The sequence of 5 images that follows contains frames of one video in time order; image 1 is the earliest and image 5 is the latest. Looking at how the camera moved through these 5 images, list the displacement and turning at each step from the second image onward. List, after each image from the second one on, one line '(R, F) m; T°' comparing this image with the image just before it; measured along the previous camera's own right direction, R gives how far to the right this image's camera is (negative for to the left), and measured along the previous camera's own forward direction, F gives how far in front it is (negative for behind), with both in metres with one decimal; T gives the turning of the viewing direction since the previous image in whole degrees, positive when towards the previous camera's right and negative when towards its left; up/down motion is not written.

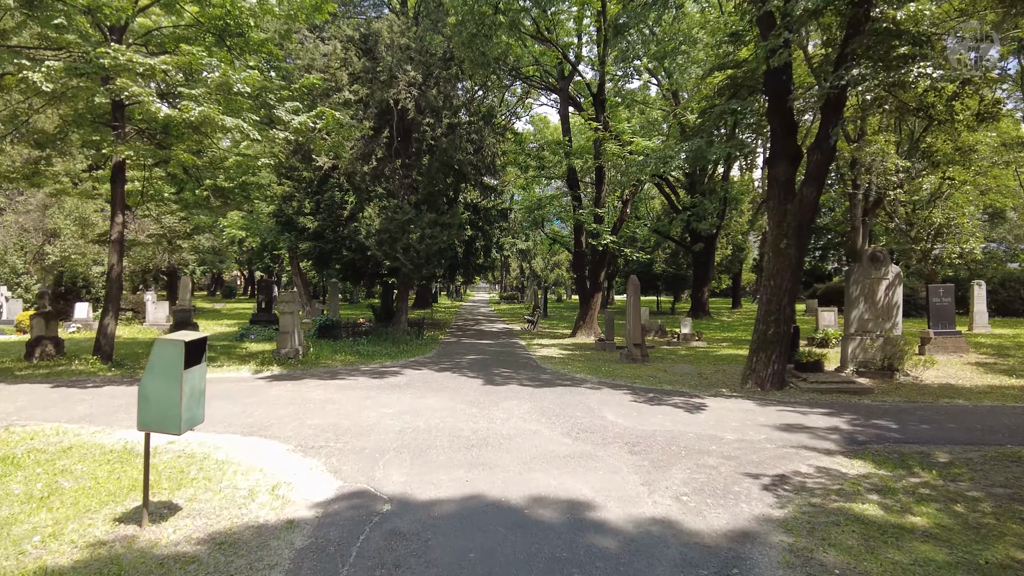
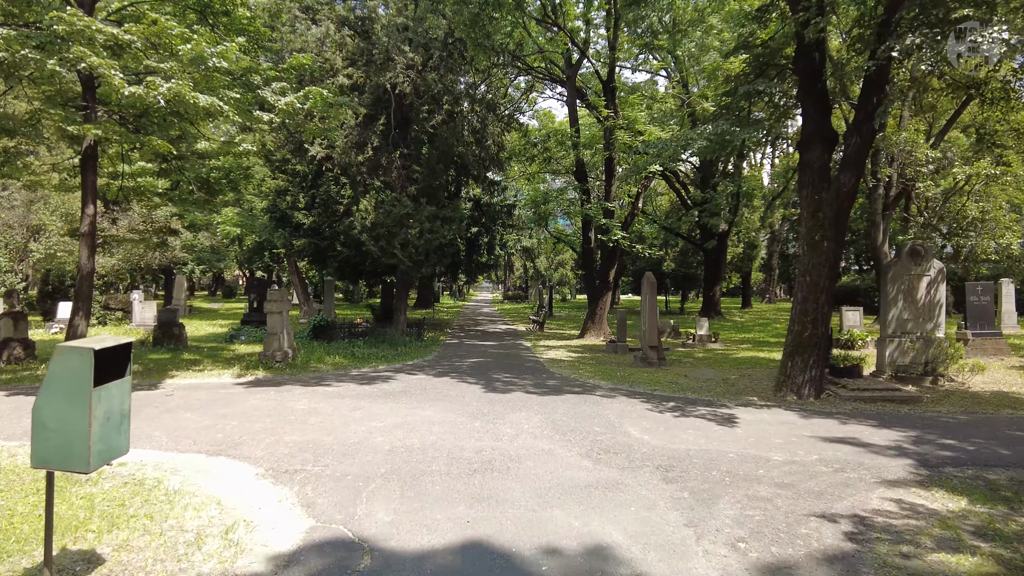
(-0.1, +1.0) m; 0°
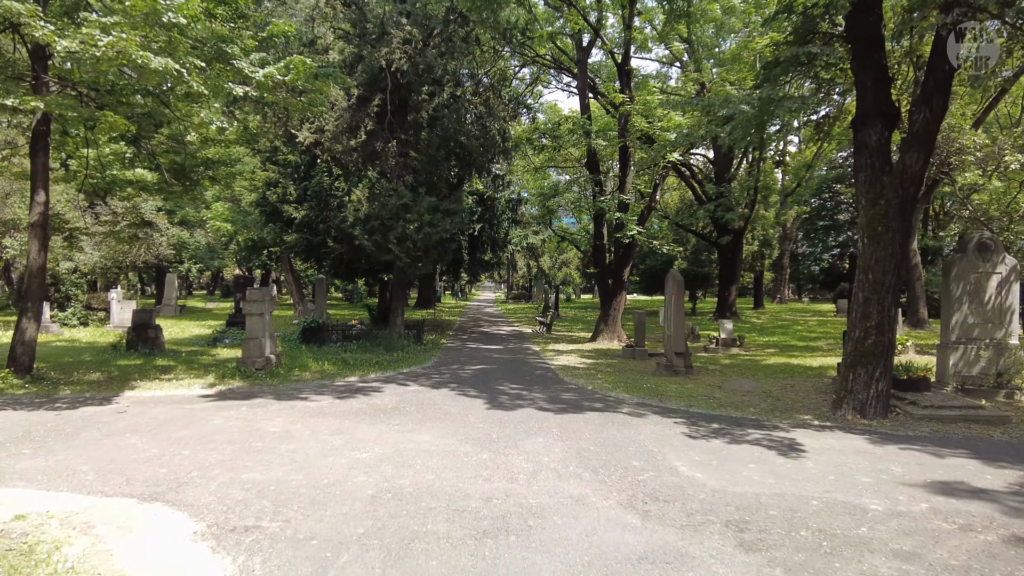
(-0.1, +1.3) m; 0°
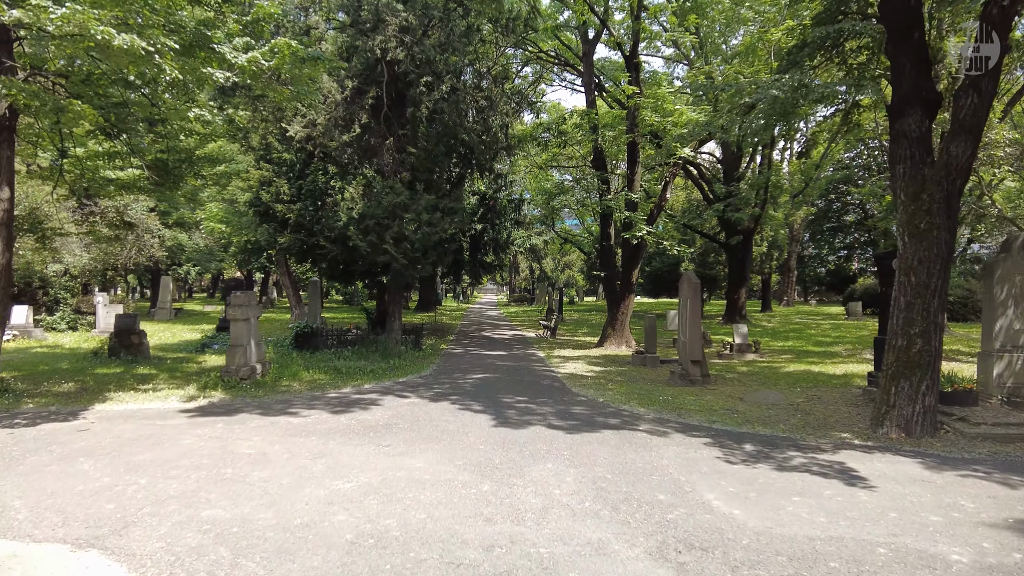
(0.0, +0.7) m; 0°
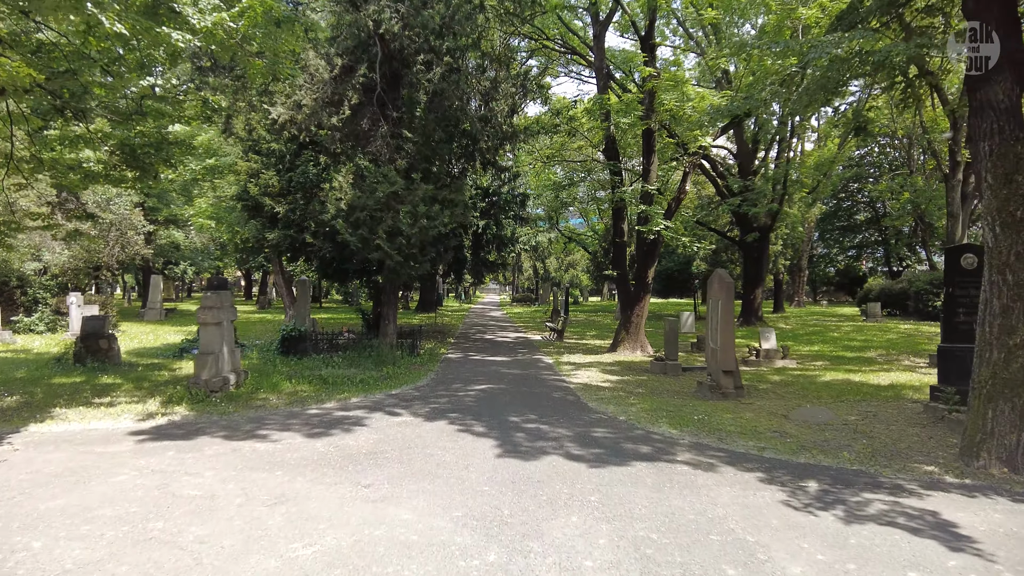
(-0.1, +1.2) m; 0°
